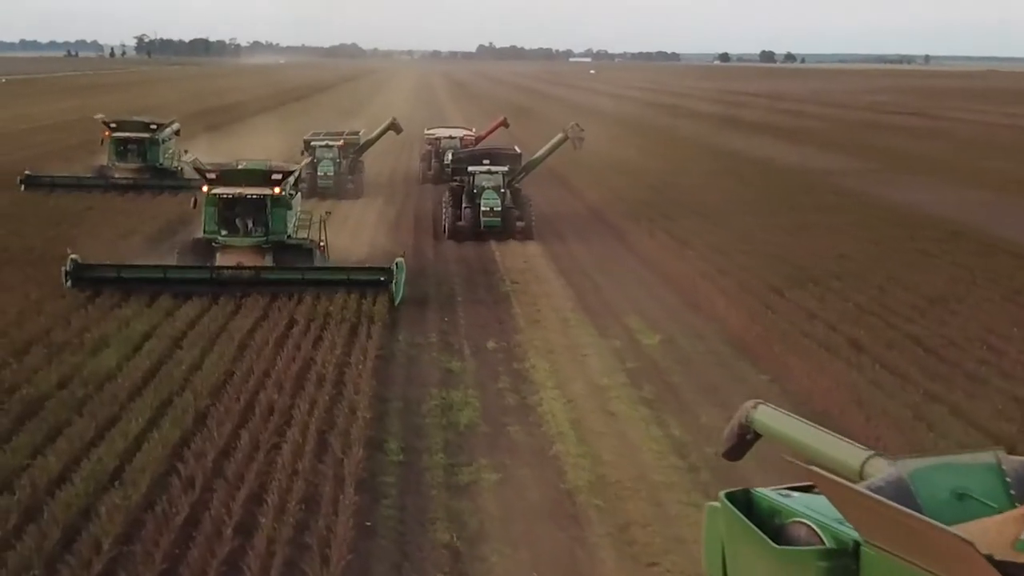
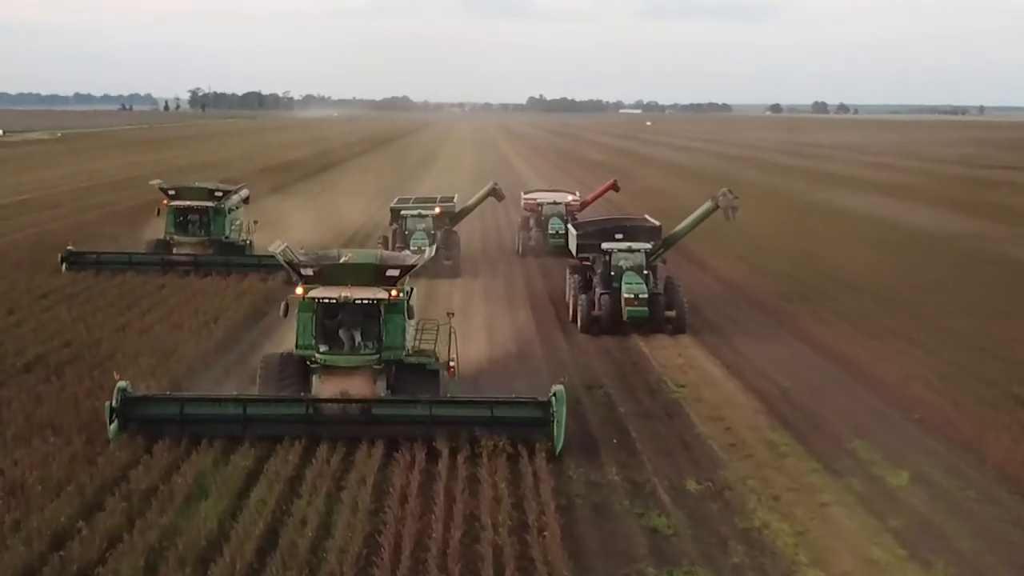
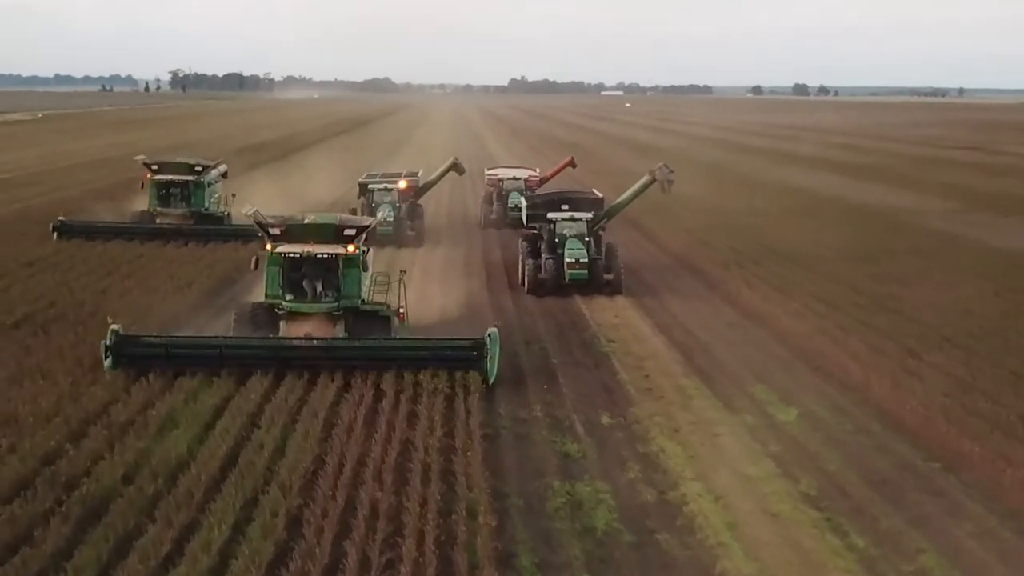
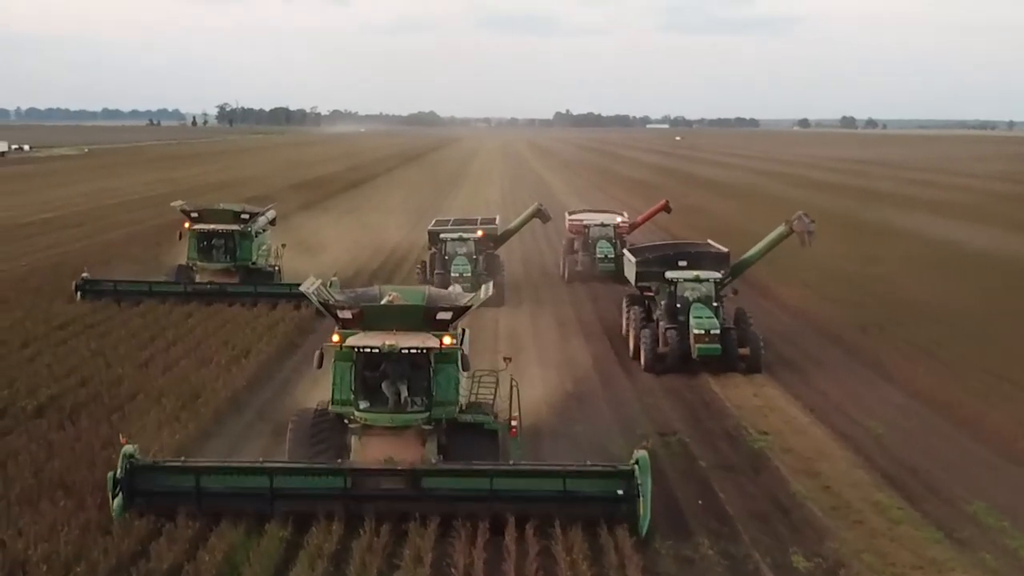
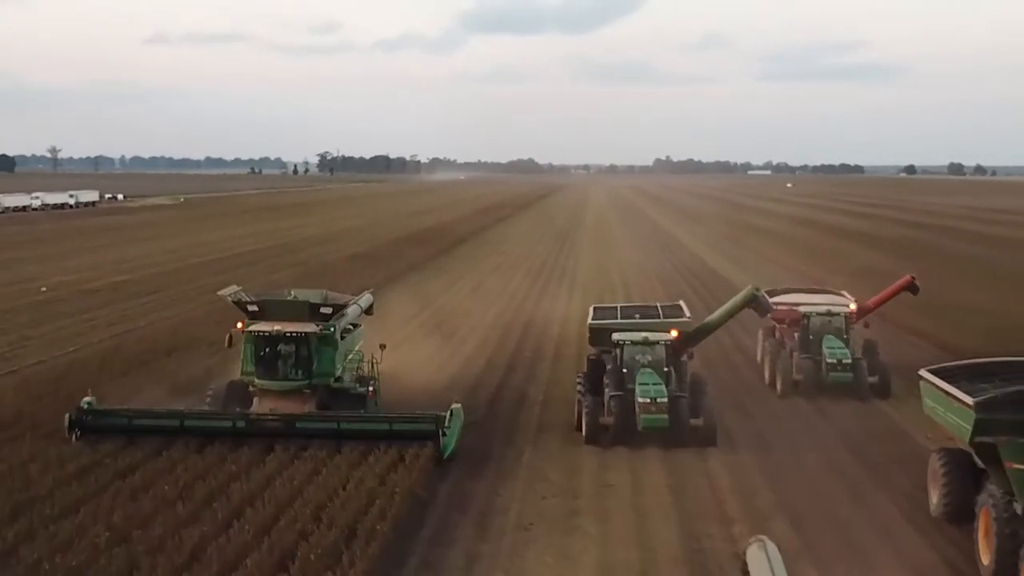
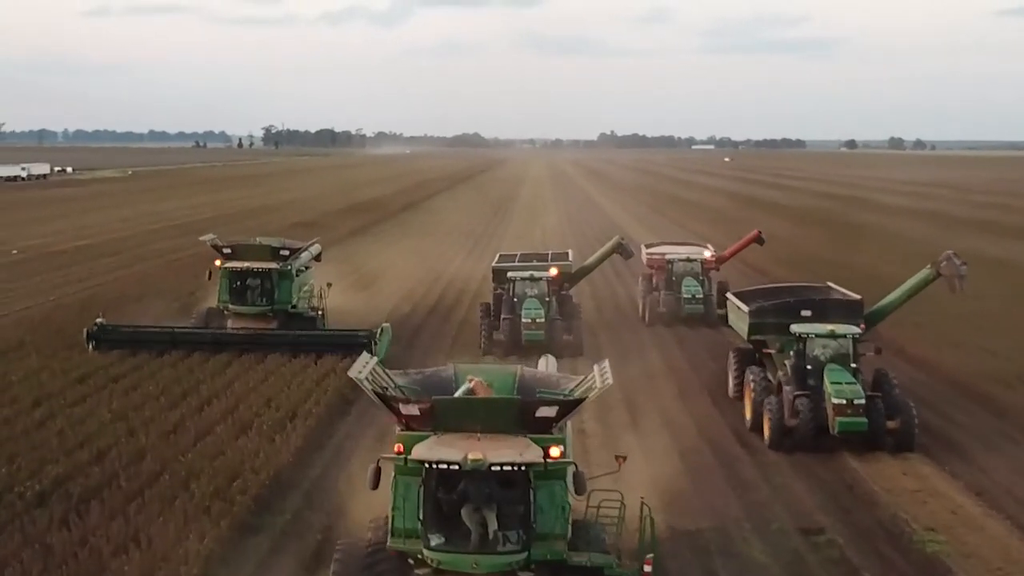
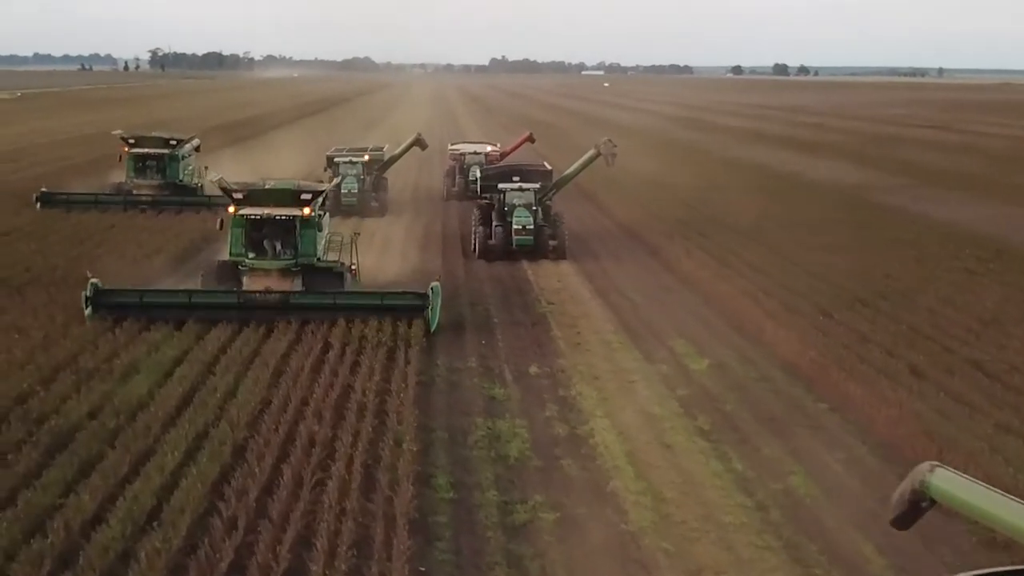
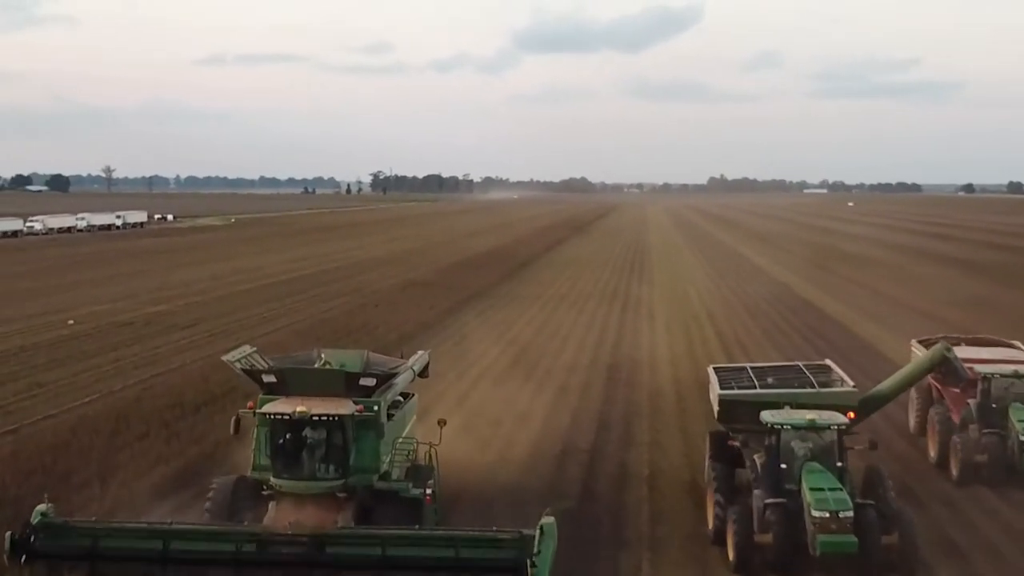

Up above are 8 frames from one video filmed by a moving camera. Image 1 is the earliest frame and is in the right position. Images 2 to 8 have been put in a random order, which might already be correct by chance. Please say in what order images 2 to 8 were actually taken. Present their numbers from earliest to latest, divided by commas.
7, 3, 2, 4, 6, 5, 8
